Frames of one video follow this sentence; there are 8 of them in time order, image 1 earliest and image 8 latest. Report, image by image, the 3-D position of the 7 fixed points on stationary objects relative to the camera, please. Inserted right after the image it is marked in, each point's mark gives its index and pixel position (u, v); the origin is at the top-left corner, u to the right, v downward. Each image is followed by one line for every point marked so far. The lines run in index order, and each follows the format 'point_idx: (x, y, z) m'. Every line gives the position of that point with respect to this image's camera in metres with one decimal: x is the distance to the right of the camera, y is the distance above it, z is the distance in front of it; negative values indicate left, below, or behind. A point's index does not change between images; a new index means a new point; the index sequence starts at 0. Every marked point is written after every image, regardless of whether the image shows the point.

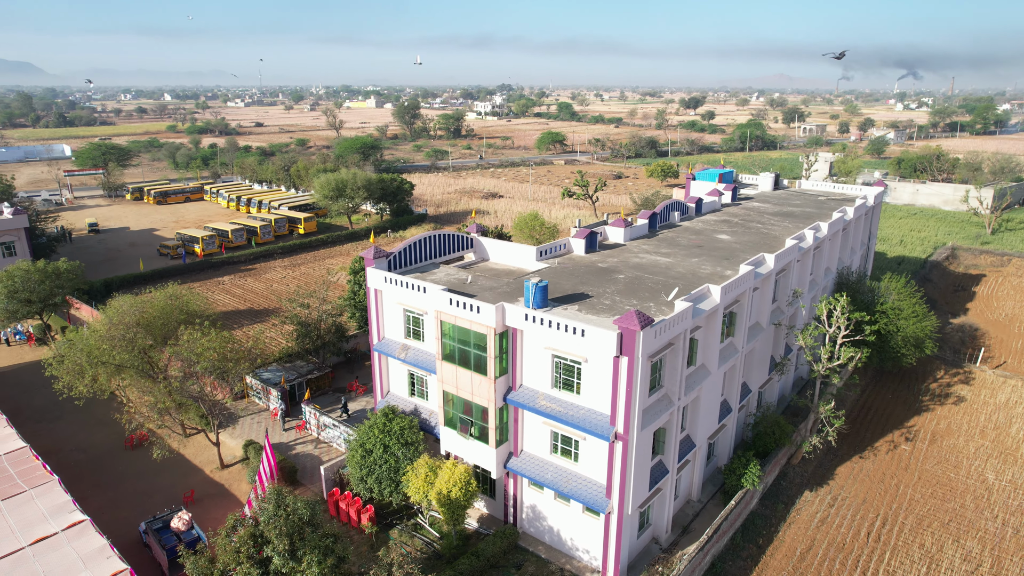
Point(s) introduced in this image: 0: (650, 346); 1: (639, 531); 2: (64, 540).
0: (+3.6, -1.6, +16.4) m
1: (+3.9, -7.5, +19.5) m
2: (-12.7, -7.1, +17.8) m
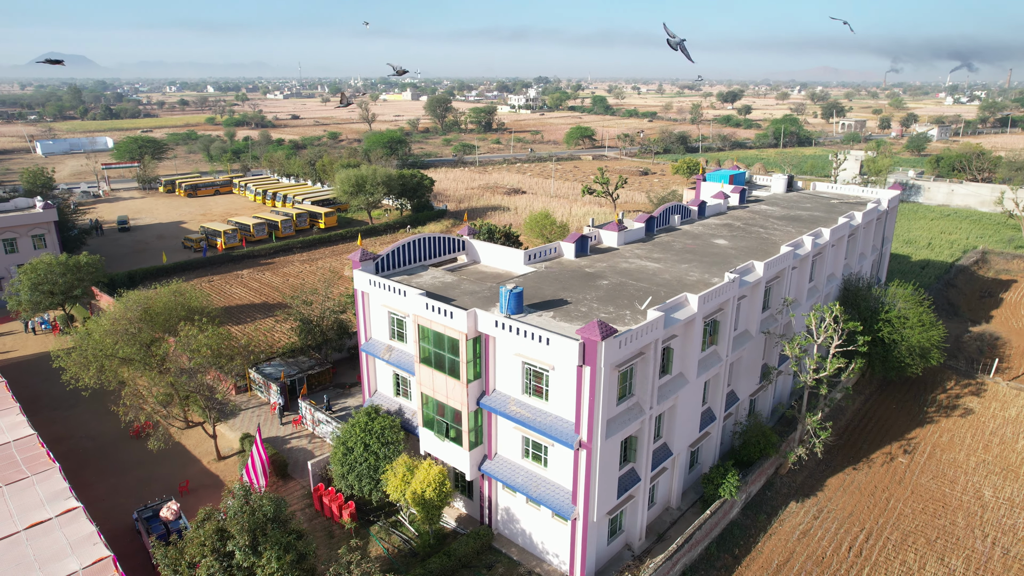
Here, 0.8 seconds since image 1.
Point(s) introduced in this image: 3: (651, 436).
0: (+2.6, -1.8, +16.5) m
1: (+3.1, -7.8, +19.6) m
2: (-13.6, -7.1, +18.7) m
3: (+4.3, -4.5, +19.2) m
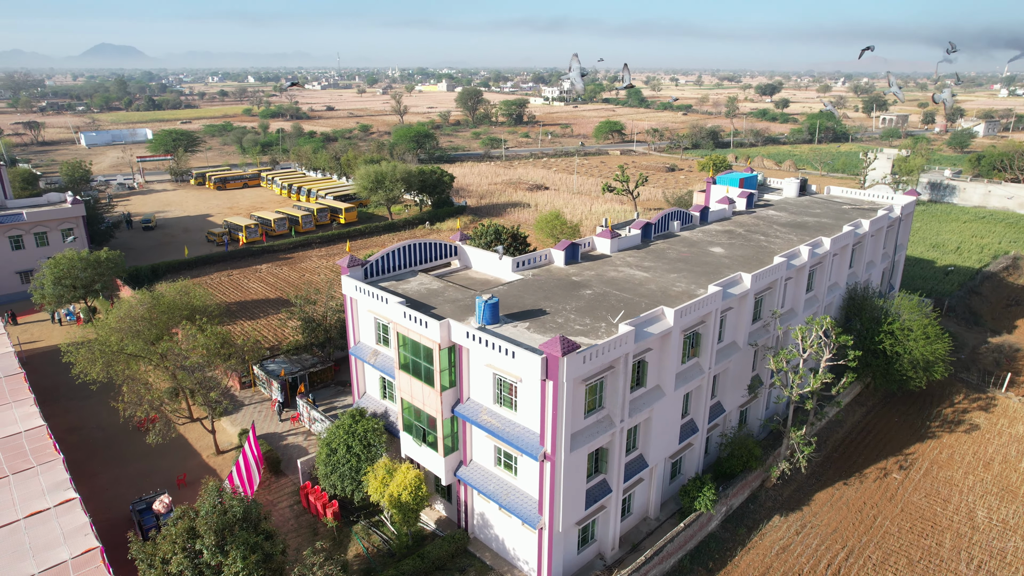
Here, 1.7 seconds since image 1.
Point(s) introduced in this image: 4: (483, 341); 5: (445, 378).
0: (+1.7, -2.2, +16.7) m
1: (+2.2, -8.2, +19.8) m
2: (-14.5, -7.2, +19.8) m
3: (+3.4, -4.9, +19.3) m
4: (-0.8, -1.5, +17.9) m
5: (-2.1, -2.8, +19.3) m
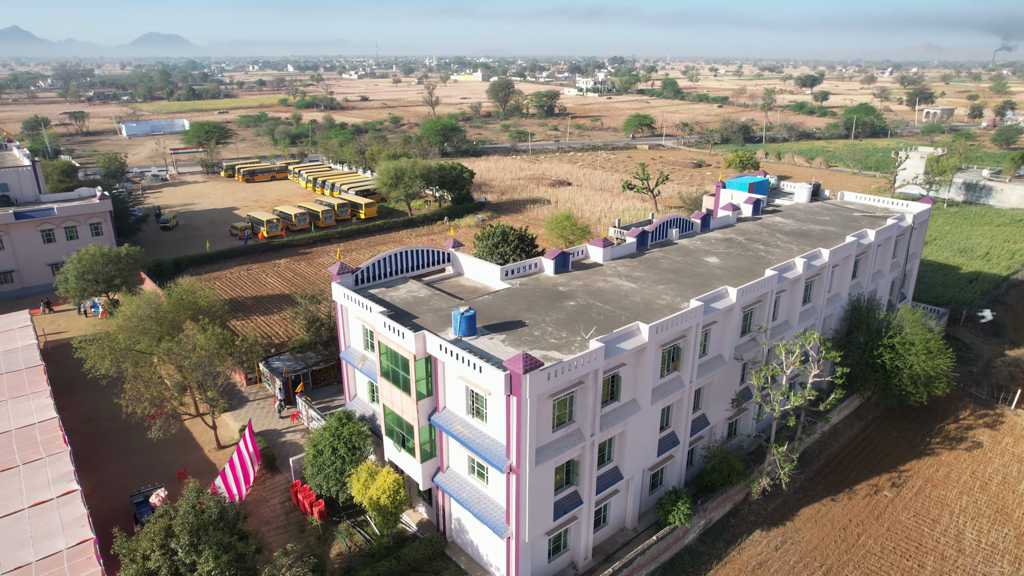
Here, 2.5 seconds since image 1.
0: (+0.8, -2.7, +17.0) m
1: (+1.3, -8.6, +20.2) m
2: (-15.3, -7.3, +21.0) m
3: (+2.6, -5.4, +19.6) m
4: (-1.7, -2.0, +18.3) m
5: (-2.9, -3.2, +19.9) m
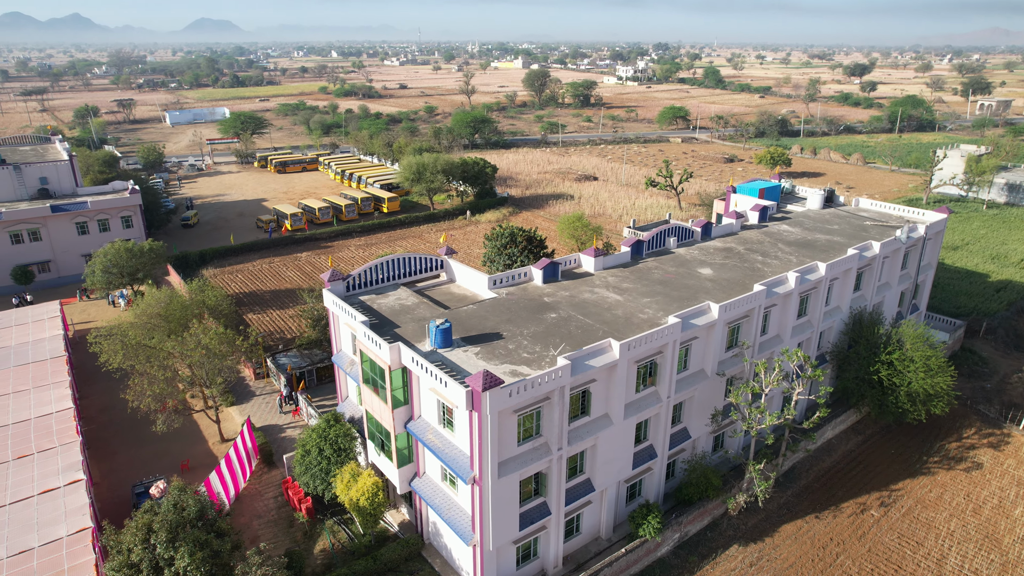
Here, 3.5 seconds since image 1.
0: (-0.3, -3.2, +17.5) m
1: (+0.3, -9.1, +20.8) m
2: (-16.2, -7.4, +22.5) m
3: (+1.6, -5.9, +20.0) m
4: (-2.6, -2.4, +19.0) m
5: (-3.8, -3.5, +20.6) m
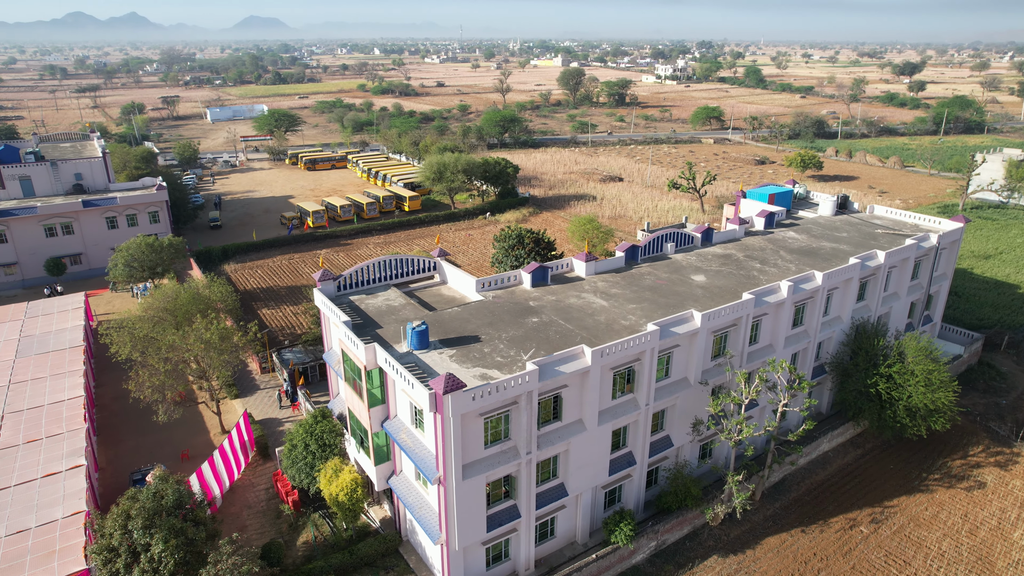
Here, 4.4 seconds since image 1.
0: (-1.3, -3.4, +17.8) m
1: (-0.6, -9.2, +21.0) m
2: (-17.0, -7.2, +23.7) m
3: (+0.6, -6.1, +20.2) m
4: (-3.6, -2.5, +19.4) m
5: (-4.6, -3.6, +21.0) m
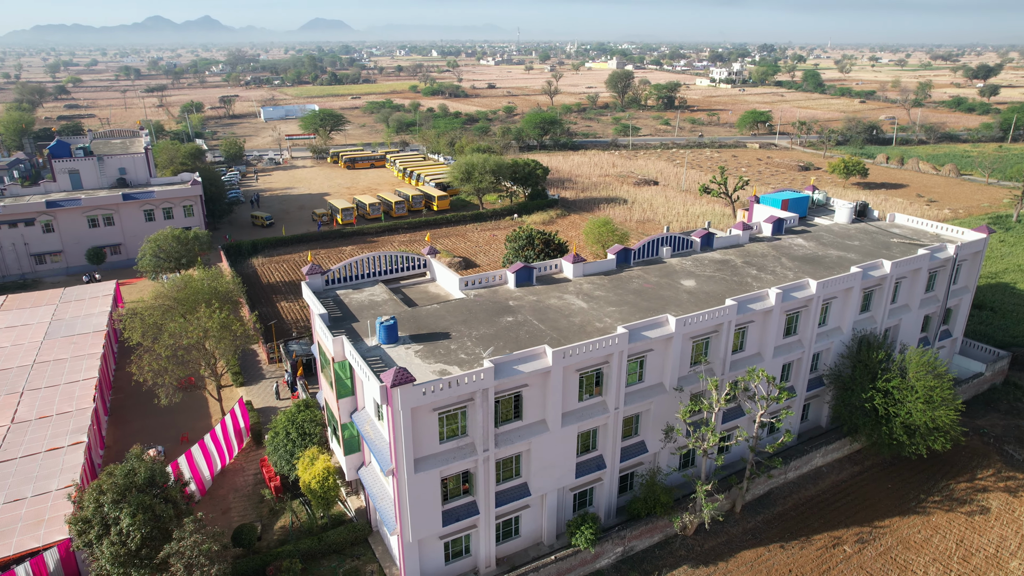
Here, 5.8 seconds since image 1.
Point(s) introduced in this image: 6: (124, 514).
0: (-2.7, -3.3, +18.1) m
1: (-2.0, -9.2, +21.3) m
2: (-18.1, -6.6, +25.2) m
3: (-0.7, -6.1, +20.3) m
4: (-4.8, -2.3, +19.8) m
5: (-5.8, -3.4, +21.6) m
6: (-11.7, -6.8, +18.9) m
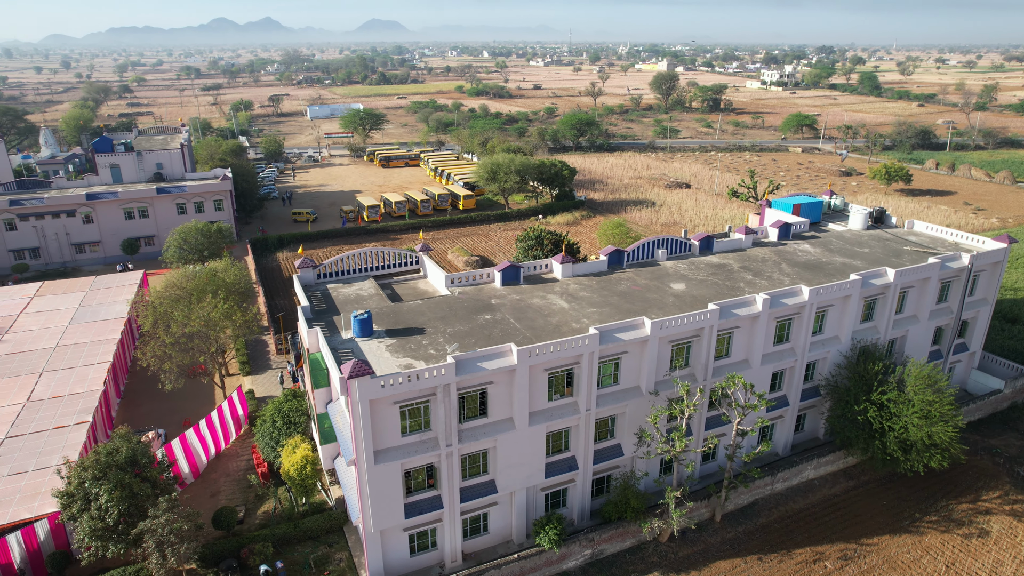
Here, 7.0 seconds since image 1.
0: (-4.0, -3.1, +18.4) m
1: (-3.2, -9.0, +21.5) m
2: (-18.9, -6.1, +26.6) m
3: (-1.9, -6.0, +20.5) m
4: (-5.9, -2.1, +20.3) m
5: (-6.8, -3.2, +22.1) m
6: (-13.0, -6.4, +19.9) m
